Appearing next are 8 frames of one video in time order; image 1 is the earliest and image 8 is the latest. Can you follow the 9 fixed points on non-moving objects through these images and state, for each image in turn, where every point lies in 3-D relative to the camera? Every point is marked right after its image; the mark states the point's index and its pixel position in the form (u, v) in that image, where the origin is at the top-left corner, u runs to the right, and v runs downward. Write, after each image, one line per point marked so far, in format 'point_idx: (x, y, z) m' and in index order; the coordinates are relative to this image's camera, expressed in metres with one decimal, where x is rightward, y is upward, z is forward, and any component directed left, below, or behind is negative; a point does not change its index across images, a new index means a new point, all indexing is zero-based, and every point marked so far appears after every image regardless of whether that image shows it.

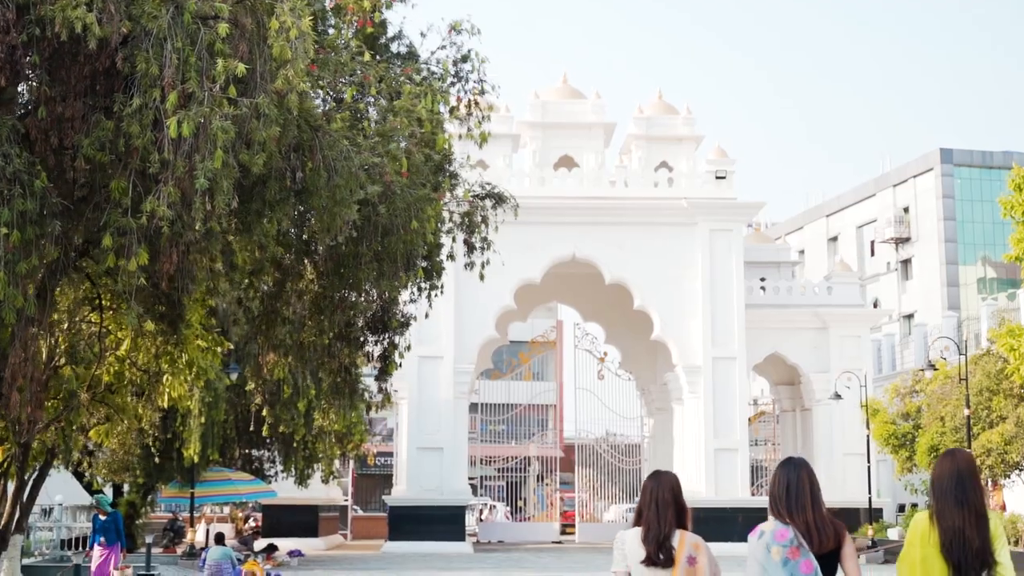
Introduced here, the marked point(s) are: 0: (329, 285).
0: (-1.4, 0.0, +10.1) m
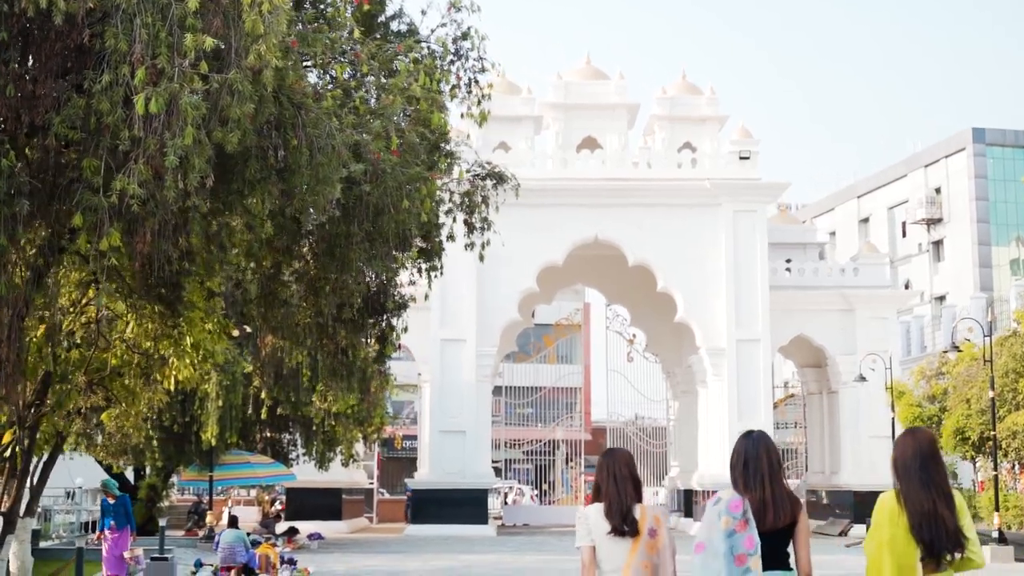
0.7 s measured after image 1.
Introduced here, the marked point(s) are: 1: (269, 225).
0: (-1.4, +0.2, +10.0) m
1: (-1.9, +0.5, +9.8) m
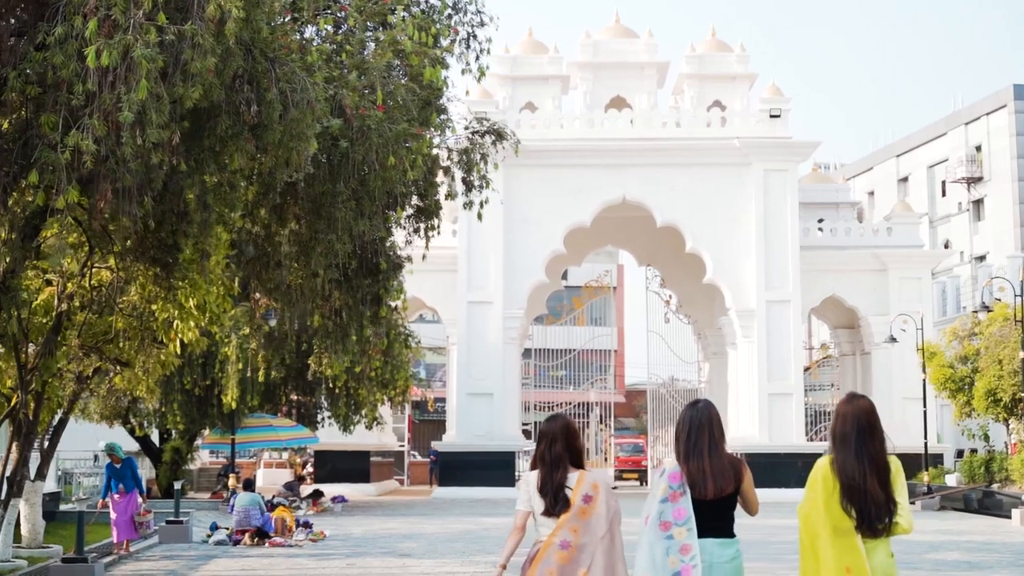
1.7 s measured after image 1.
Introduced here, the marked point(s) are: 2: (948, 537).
0: (-1.5, +0.5, +9.7) m
1: (-1.9, +0.8, +9.6) m
2: (+6.2, -3.6, +18.9) m
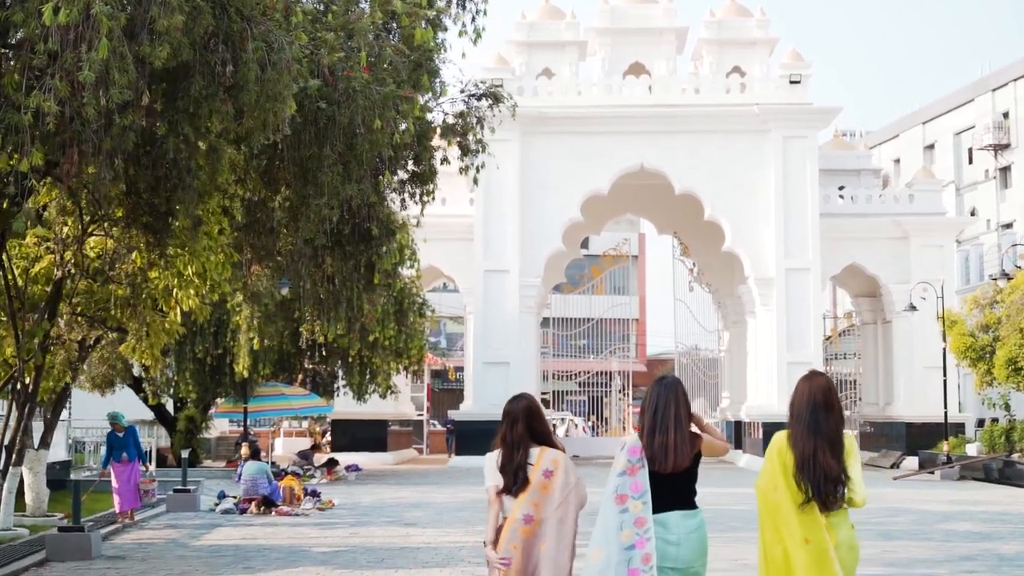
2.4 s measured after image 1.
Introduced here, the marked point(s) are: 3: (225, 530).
0: (-1.6, +0.7, +9.6) m
1: (-2.0, +1.0, +9.4) m
2: (+6.4, -3.1, +18.6) m
3: (-3.3, -2.8, +15.0) m
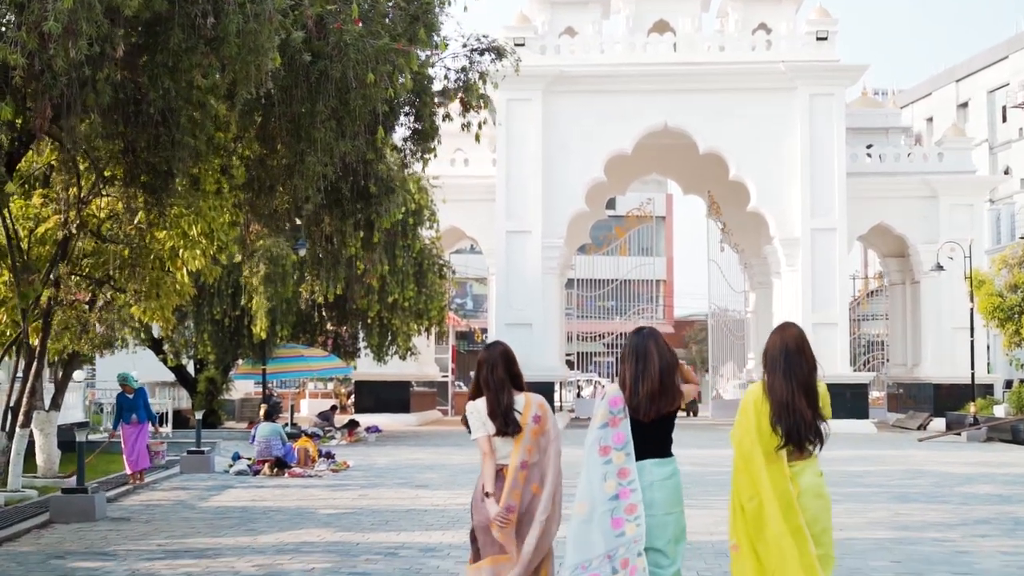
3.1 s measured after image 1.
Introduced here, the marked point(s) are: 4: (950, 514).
0: (-1.6, +1.0, +9.4) m
1: (-2.0, +1.3, +9.2) m
2: (+6.6, -2.5, +18.3) m
3: (-3.1, -2.3, +15.0) m
4: (+4.0, -2.1, +12.1) m
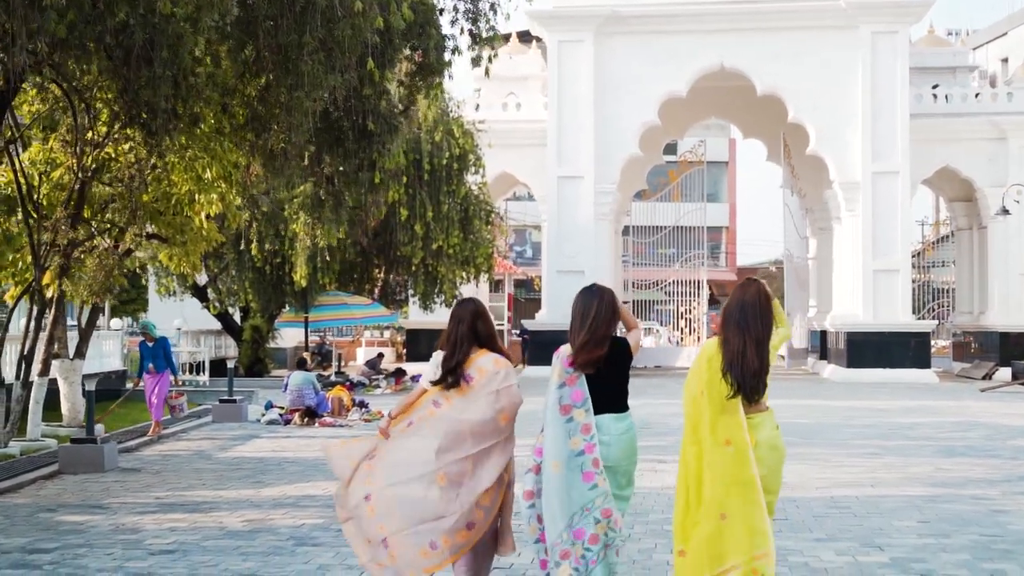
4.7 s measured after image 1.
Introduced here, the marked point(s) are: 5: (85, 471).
0: (-1.5, +1.4, +8.9) m
1: (-2.0, +1.7, +8.7) m
2: (+7.1, -1.8, +17.5) m
3: (-2.8, -1.7, +14.7) m
4: (+4.2, -1.6, +11.5) m
5: (-3.7, -1.6, +11.5) m
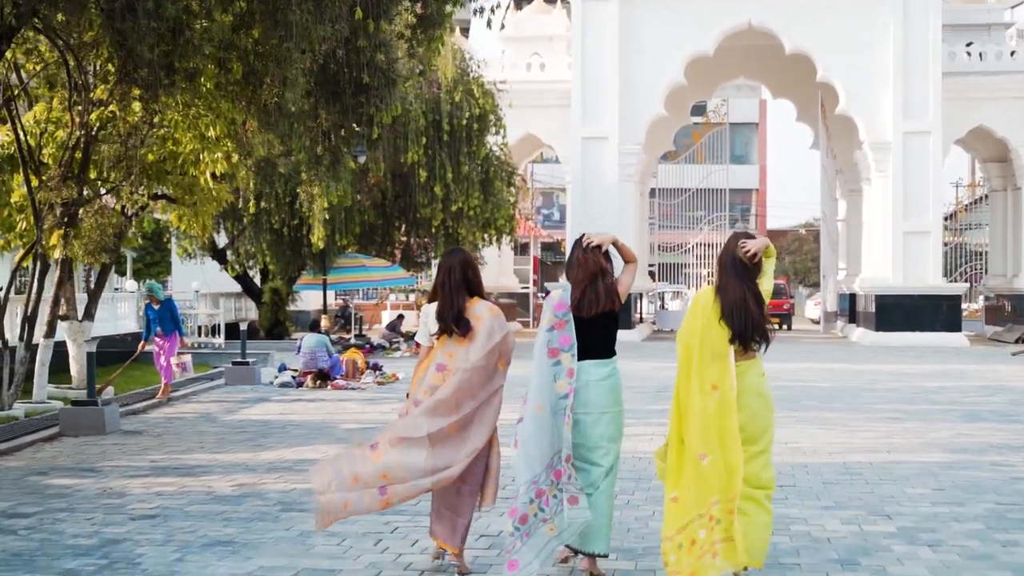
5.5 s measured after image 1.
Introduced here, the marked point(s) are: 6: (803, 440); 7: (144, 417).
0: (-1.5, +1.6, +8.6) m
1: (-2.0, +1.9, +8.4) m
2: (+7.3, -1.3, +17.1) m
3: (-2.7, -1.3, +14.5) m
4: (+4.3, -1.2, +11.1) m
5: (-3.7, -1.3, +11.3) m
6: (+2.3, -1.2, +10.6) m
7: (-3.5, -1.2, +12.7) m
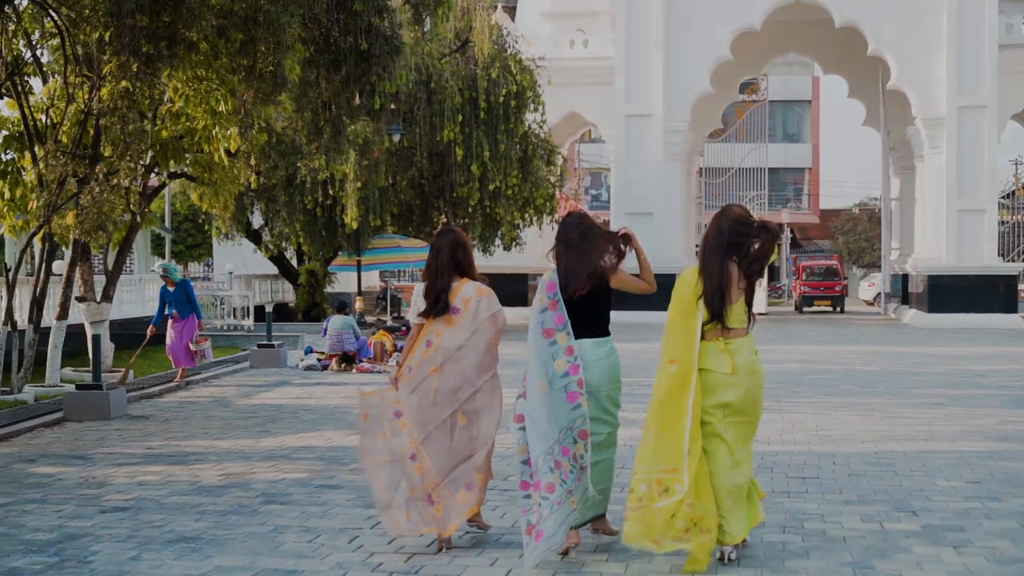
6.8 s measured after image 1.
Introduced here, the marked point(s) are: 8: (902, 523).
0: (-1.5, +1.8, +8.1) m
1: (-2.0, +2.1, +8.0) m
2: (+7.7, -1.0, +16.3) m
3: (-2.4, -1.1, +14.1) m
4: (+4.4, -1.1, +10.4) m
5: (-3.5, -1.1, +11.0) m
6: (+2.5, -1.1, +10.0) m
7: (-3.3, -1.1, +12.3) m
8: (+1.8, -1.1, +6.2) m
